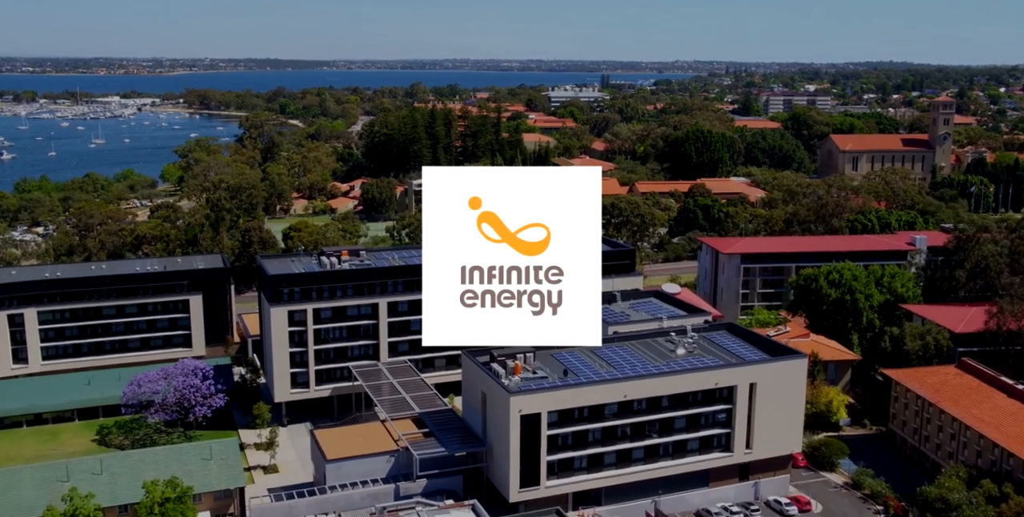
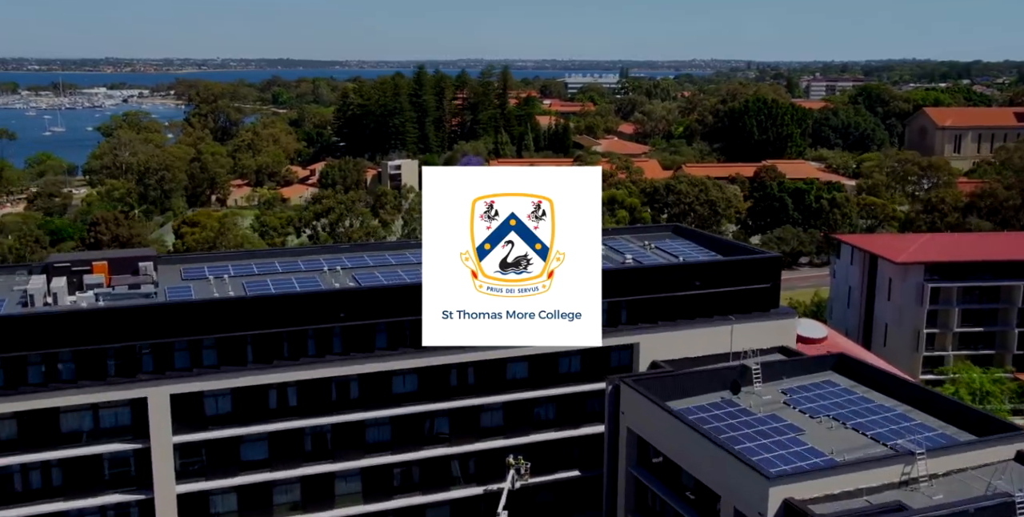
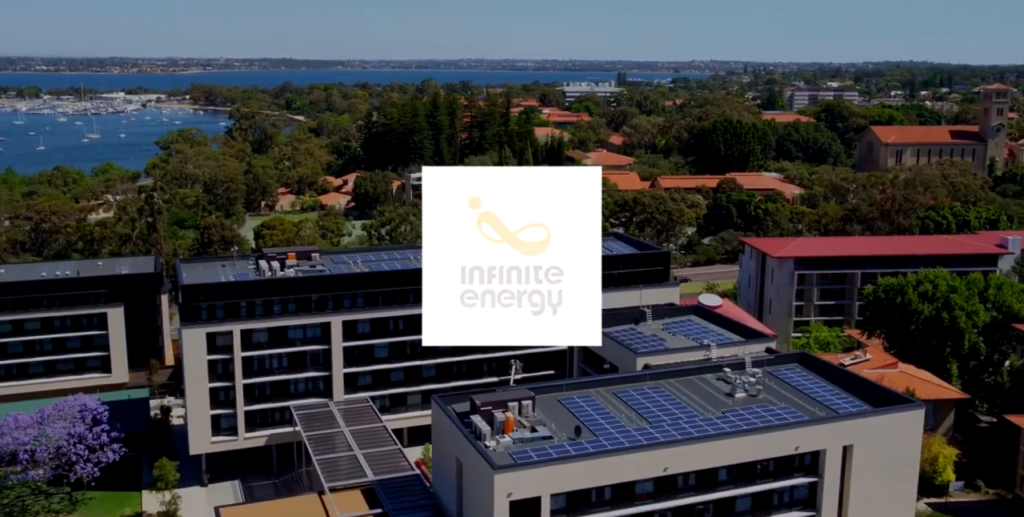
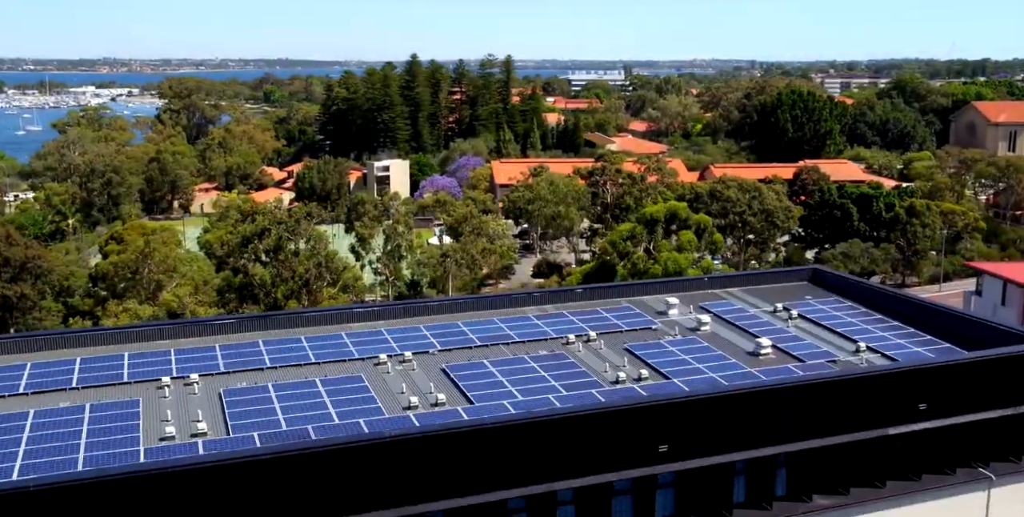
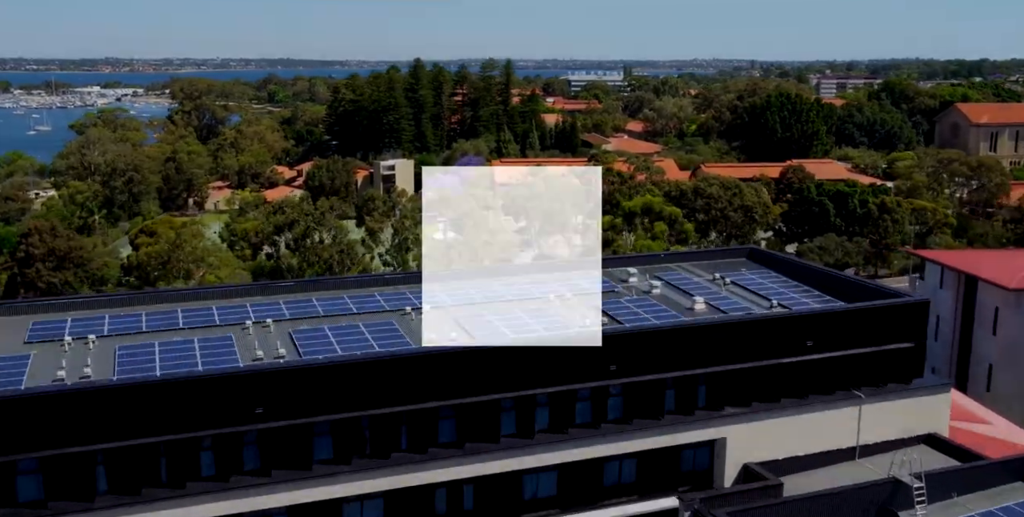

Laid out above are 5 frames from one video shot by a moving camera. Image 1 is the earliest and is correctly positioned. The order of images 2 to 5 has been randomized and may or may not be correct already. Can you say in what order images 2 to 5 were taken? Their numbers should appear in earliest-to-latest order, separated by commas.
3, 2, 5, 4
